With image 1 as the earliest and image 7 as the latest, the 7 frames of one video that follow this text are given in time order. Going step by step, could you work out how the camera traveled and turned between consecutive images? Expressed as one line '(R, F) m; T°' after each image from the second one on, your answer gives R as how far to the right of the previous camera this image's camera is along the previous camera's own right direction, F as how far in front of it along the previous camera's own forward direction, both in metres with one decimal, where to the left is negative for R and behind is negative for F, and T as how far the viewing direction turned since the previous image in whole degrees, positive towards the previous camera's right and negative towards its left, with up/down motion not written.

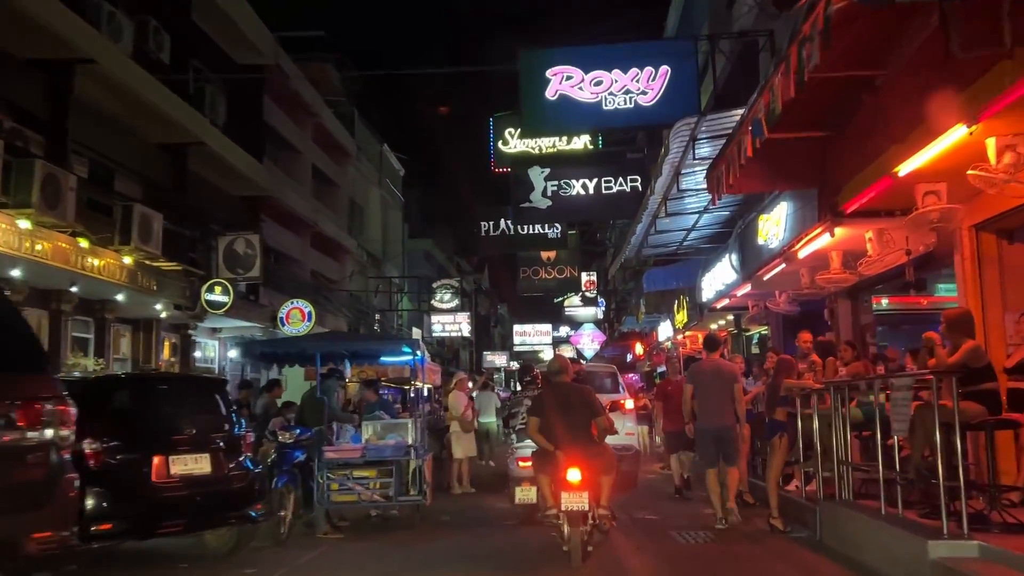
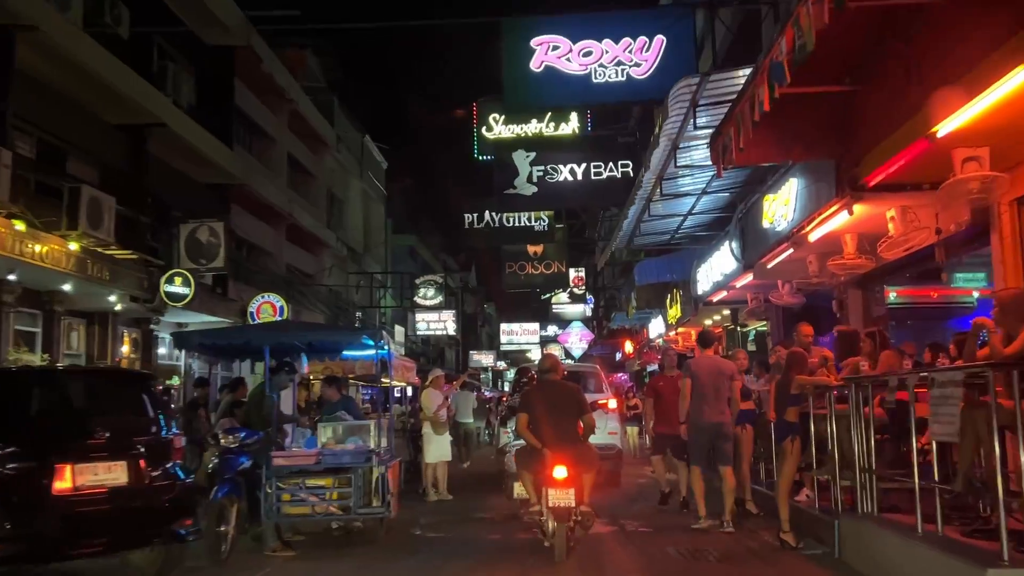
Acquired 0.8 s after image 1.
(+0.1, +1.1) m; +1°
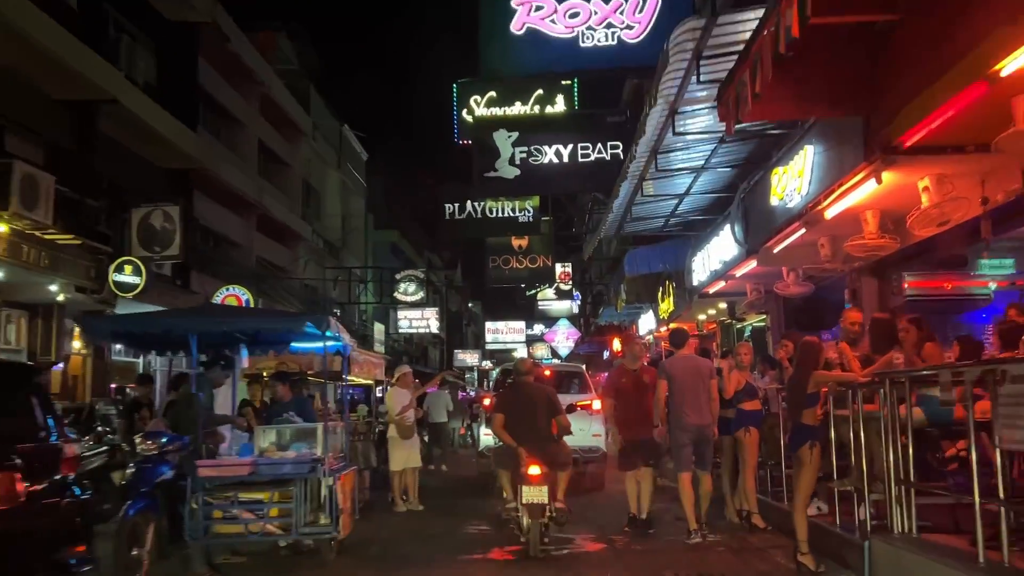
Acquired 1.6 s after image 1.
(+0.1, +1.2) m; +1°
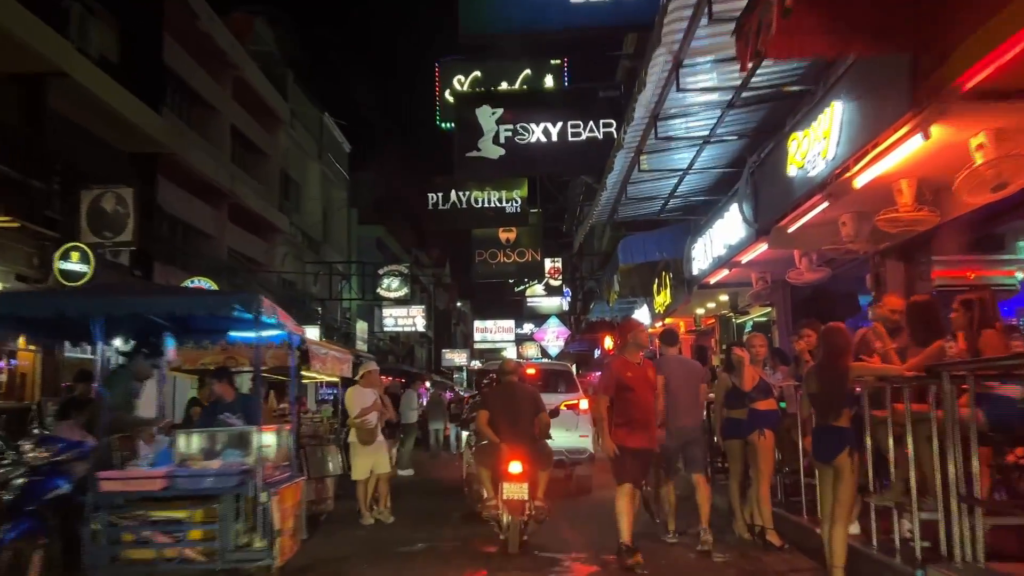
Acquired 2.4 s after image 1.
(+0.1, +1.2) m; +1°
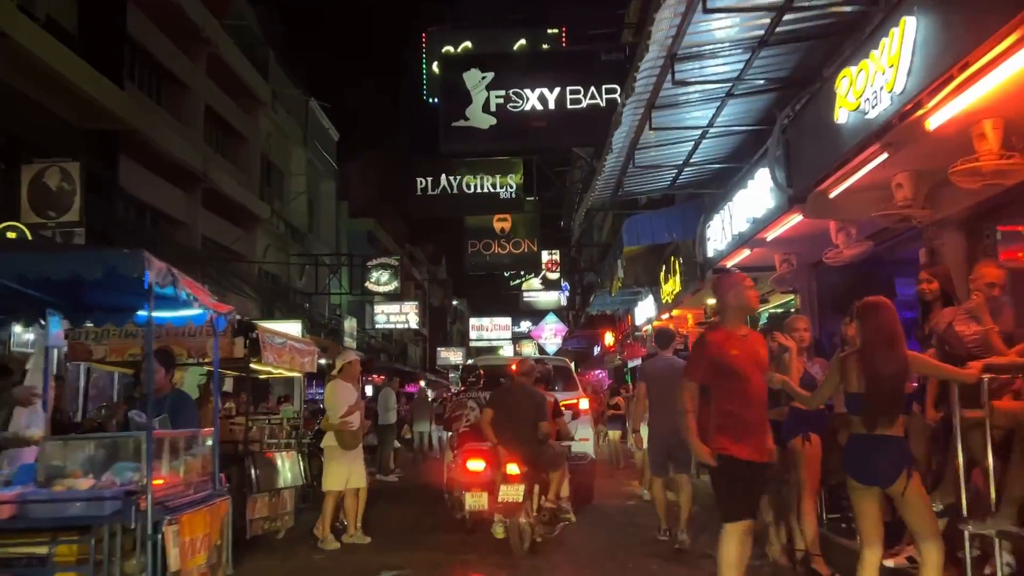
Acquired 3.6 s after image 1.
(+0.1, +1.4) m; 0°
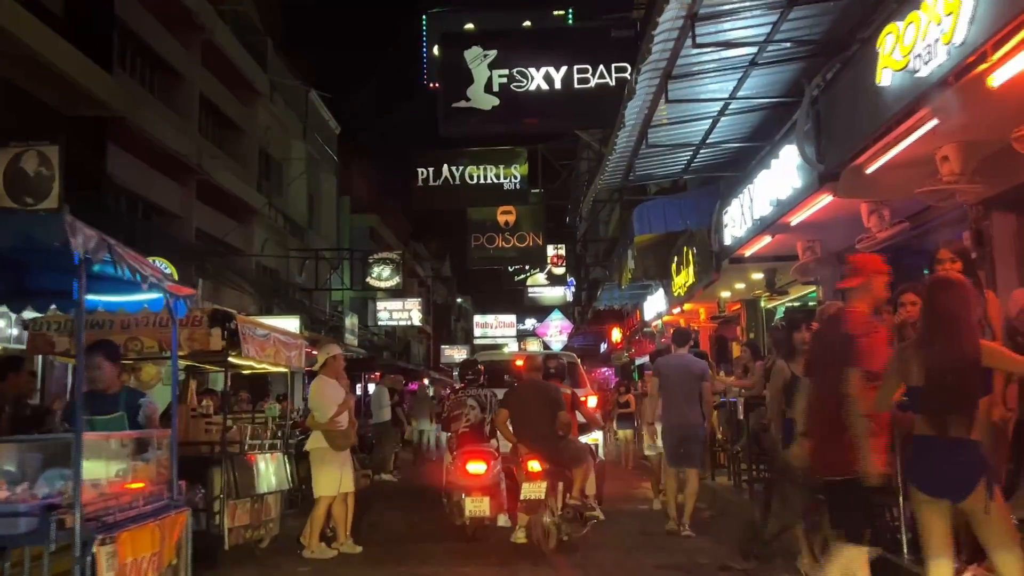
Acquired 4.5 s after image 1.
(0.0, +0.7) m; 0°
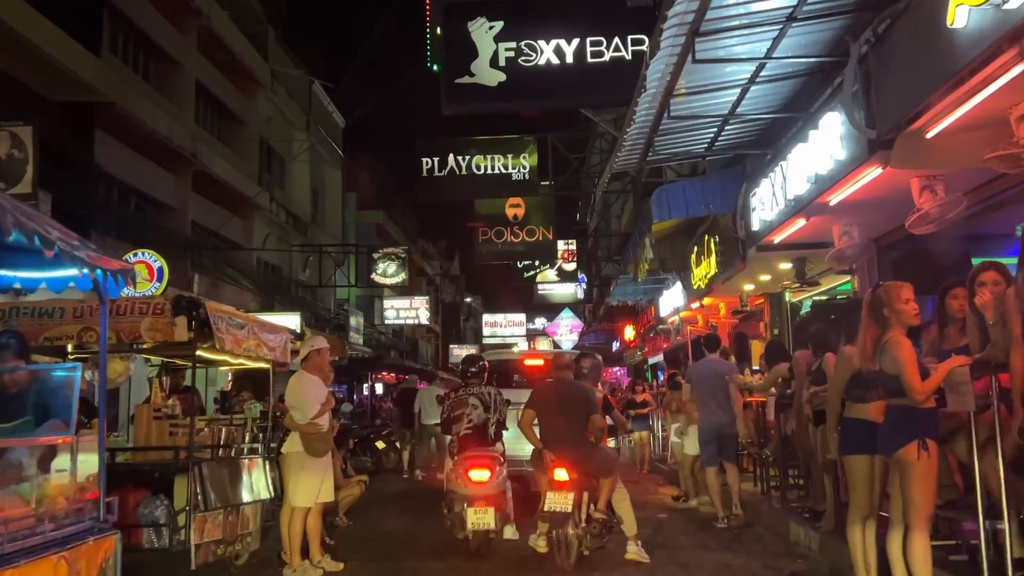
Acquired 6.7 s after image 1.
(0.0, +0.9) m; -1°
